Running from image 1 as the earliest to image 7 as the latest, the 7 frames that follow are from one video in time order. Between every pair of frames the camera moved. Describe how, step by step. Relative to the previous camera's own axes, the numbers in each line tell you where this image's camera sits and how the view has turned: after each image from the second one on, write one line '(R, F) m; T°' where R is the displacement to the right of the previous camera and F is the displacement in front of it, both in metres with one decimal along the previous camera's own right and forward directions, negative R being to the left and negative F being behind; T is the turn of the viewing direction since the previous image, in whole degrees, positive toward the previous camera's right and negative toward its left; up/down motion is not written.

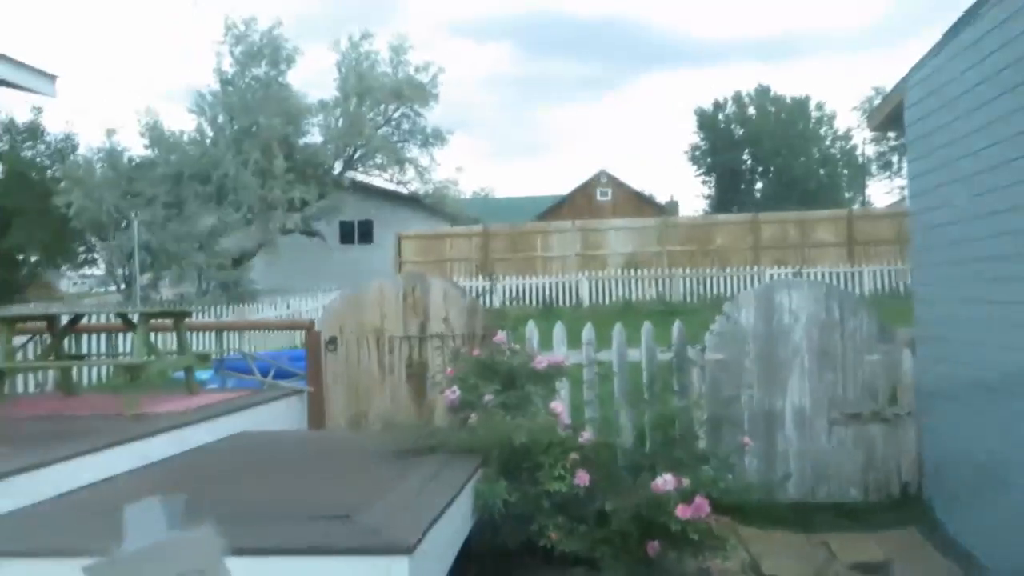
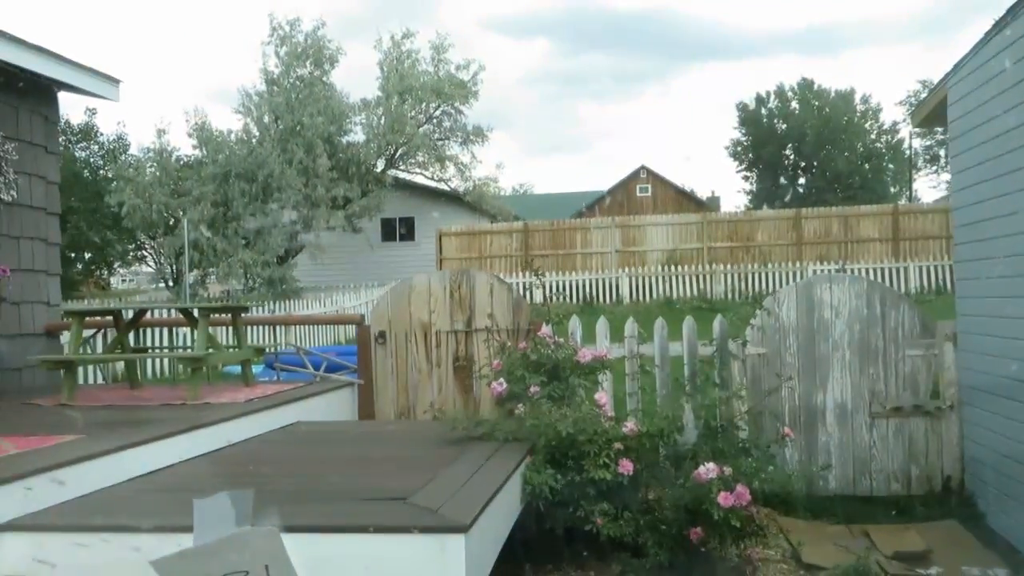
(0.0, -0.2) m; -3°
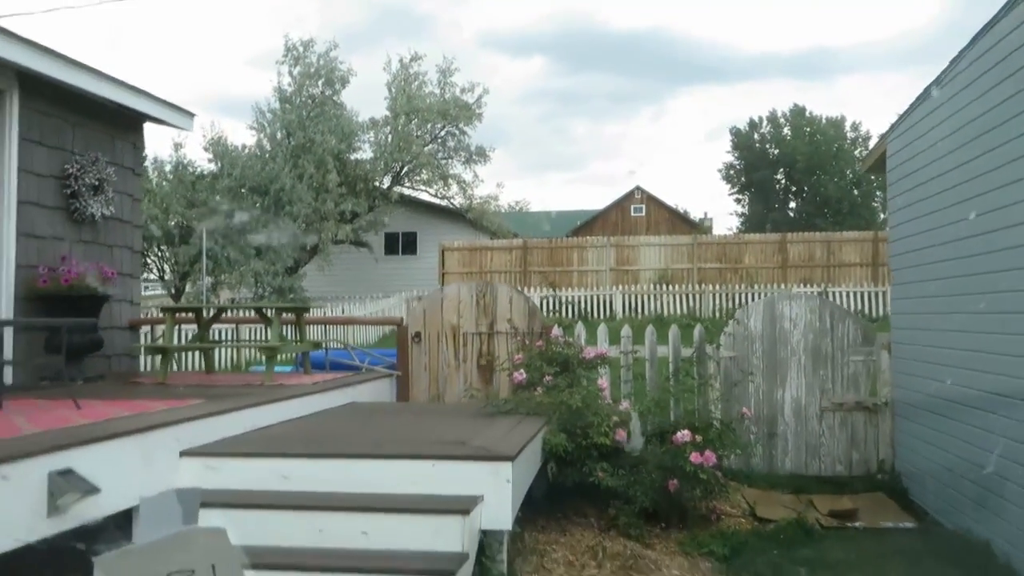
(-0.2, -1.3) m; 0°
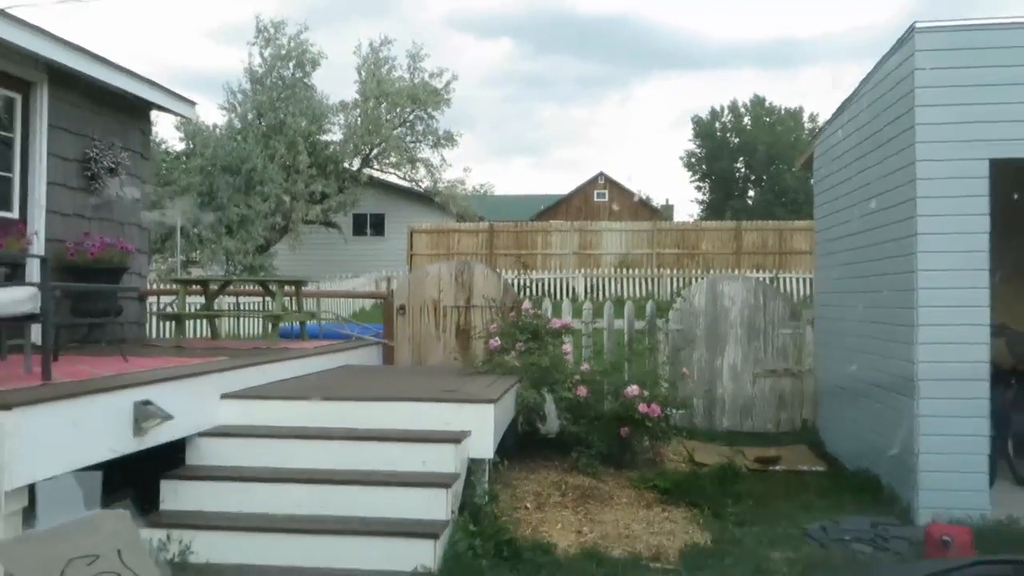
(-0.1, -1.0) m; +3°
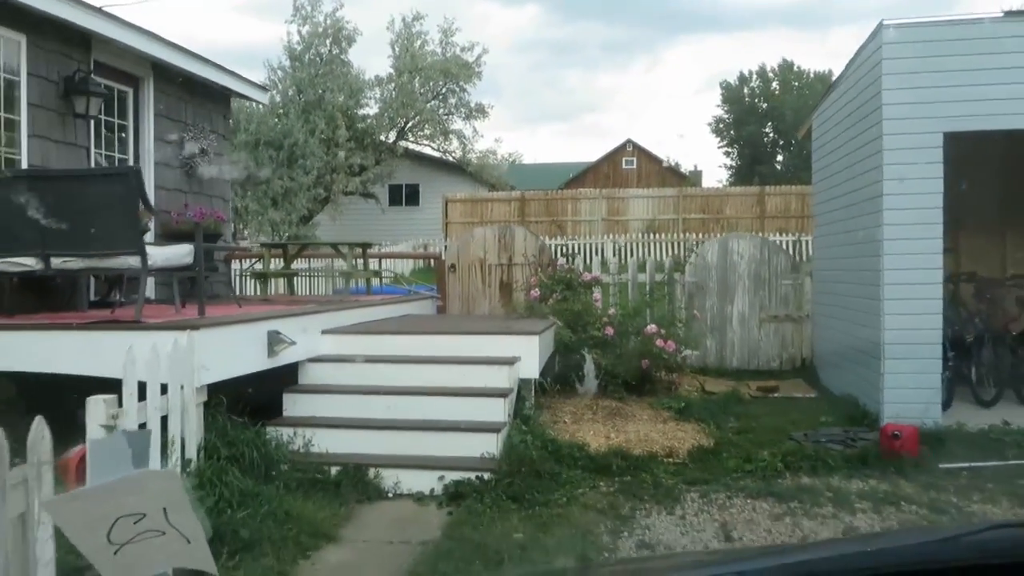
(-0.1, -1.3) m; -2°
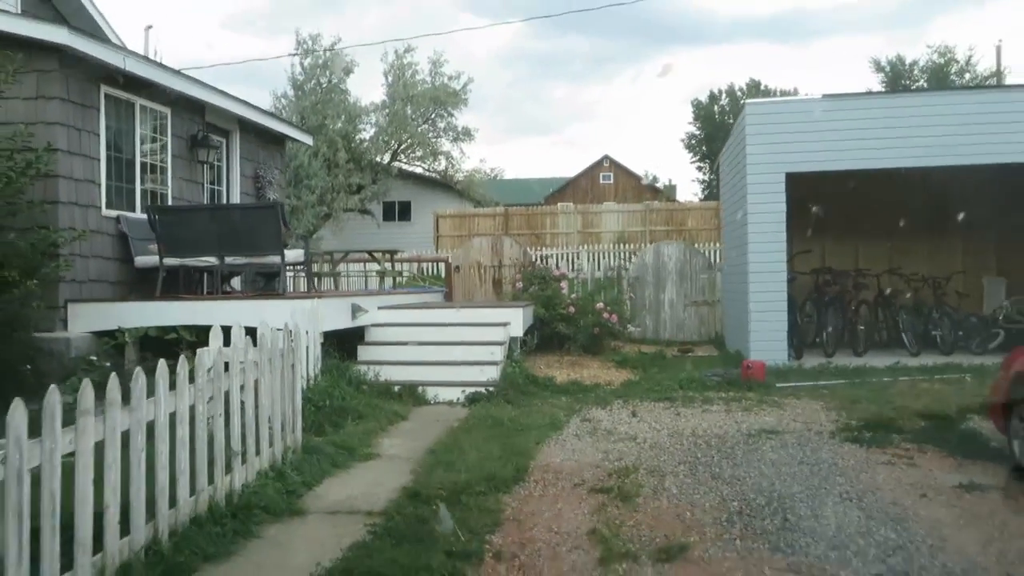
(-0.1, -3.3) m; +1°
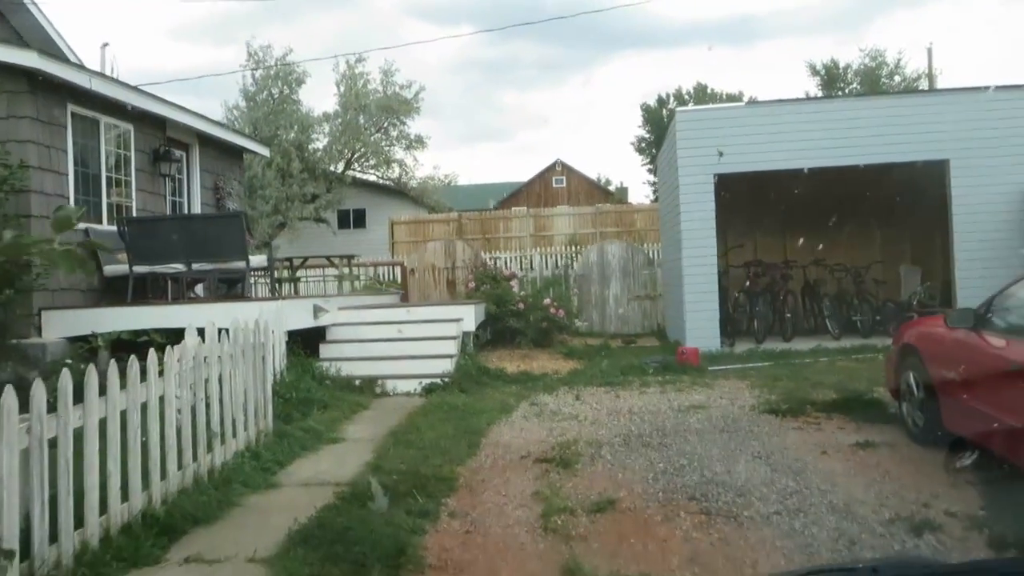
(+0.1, -0.7) m; +3°
